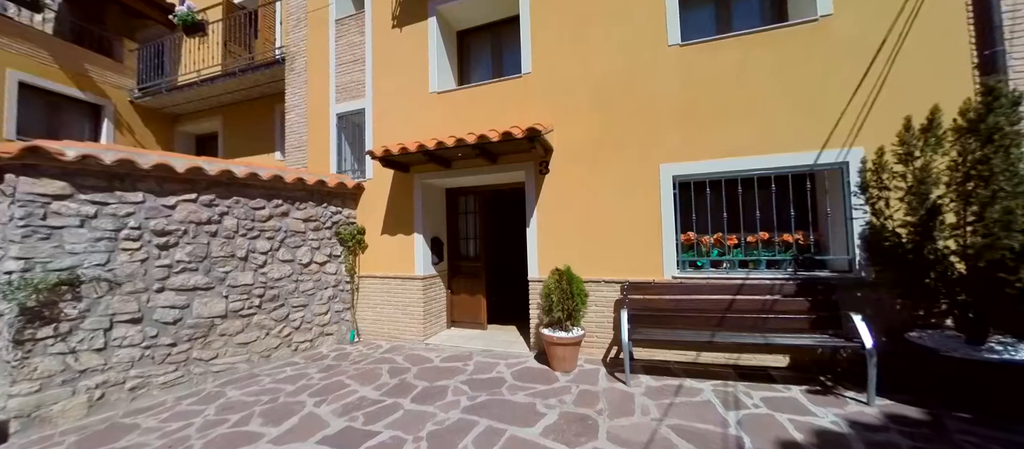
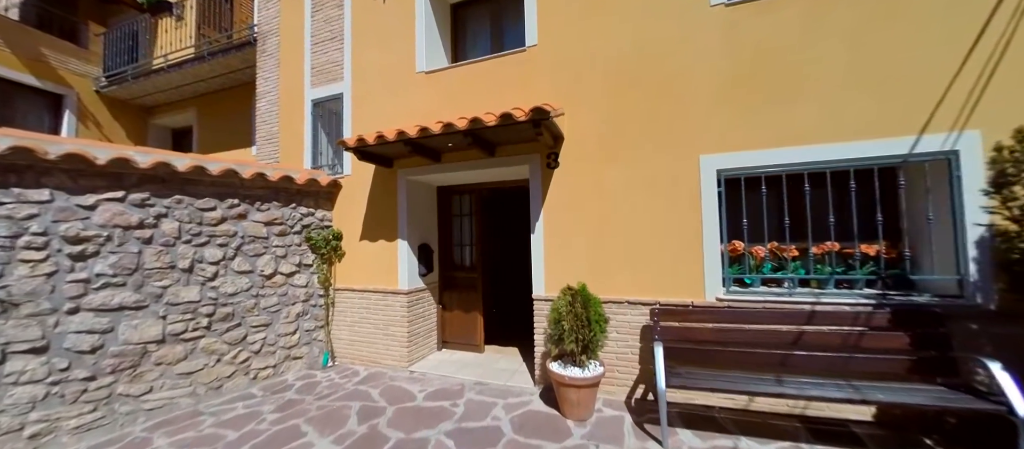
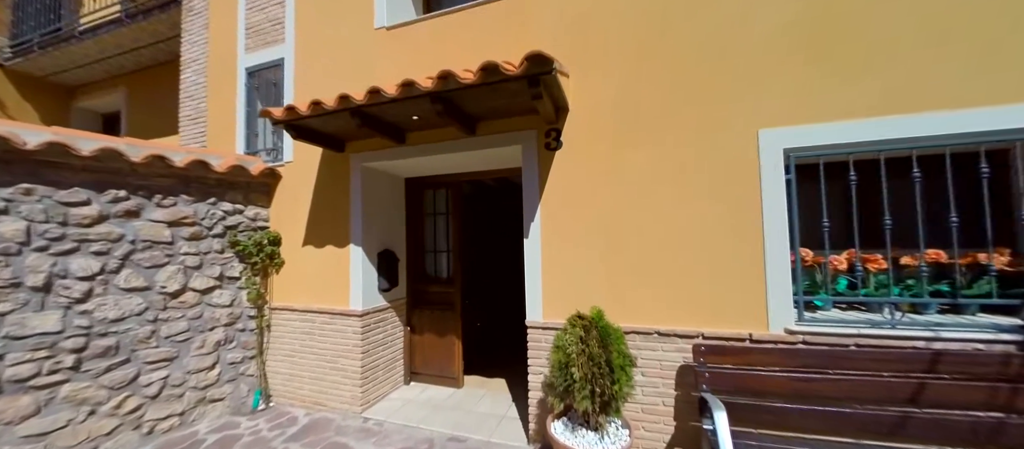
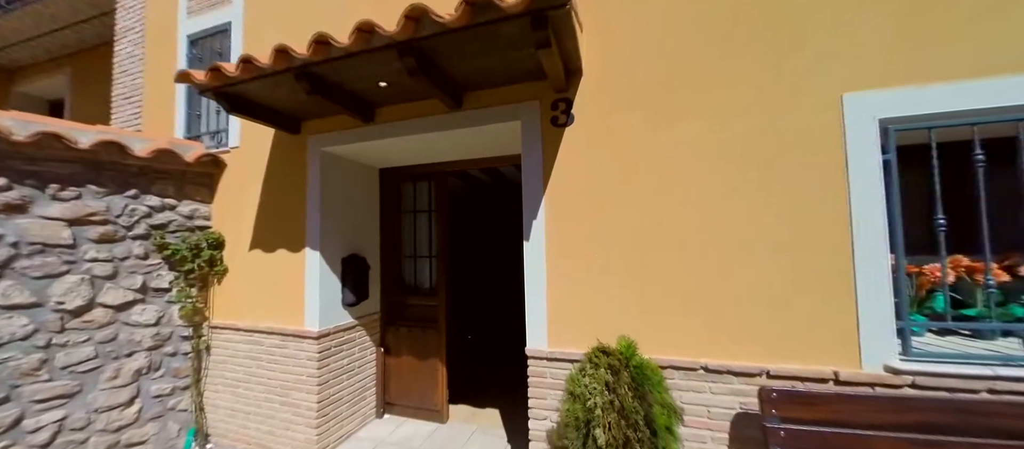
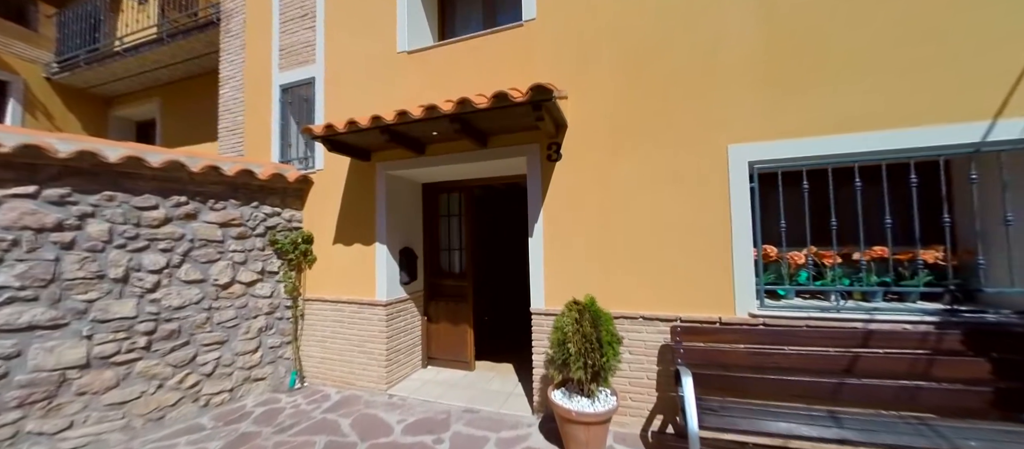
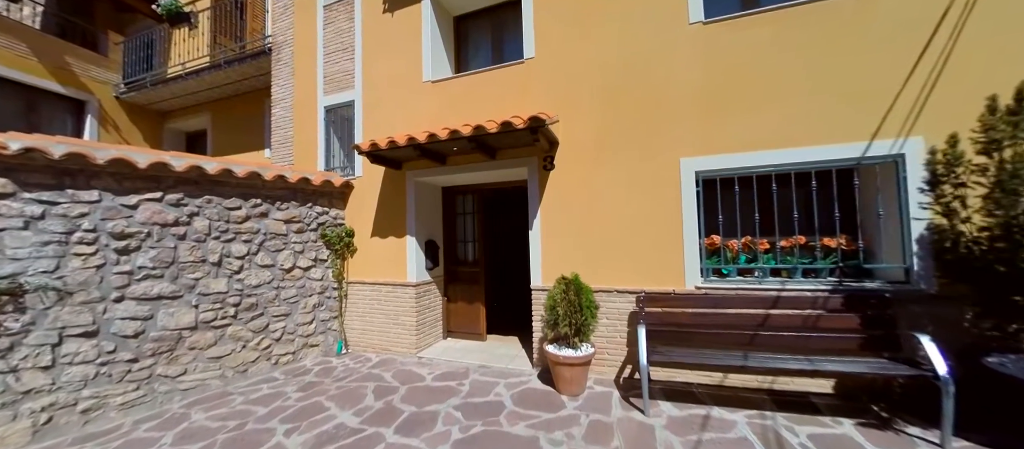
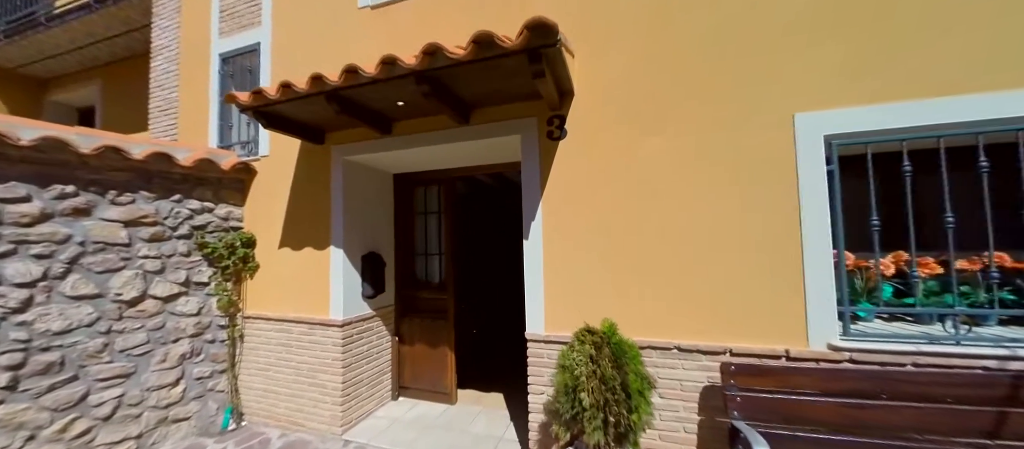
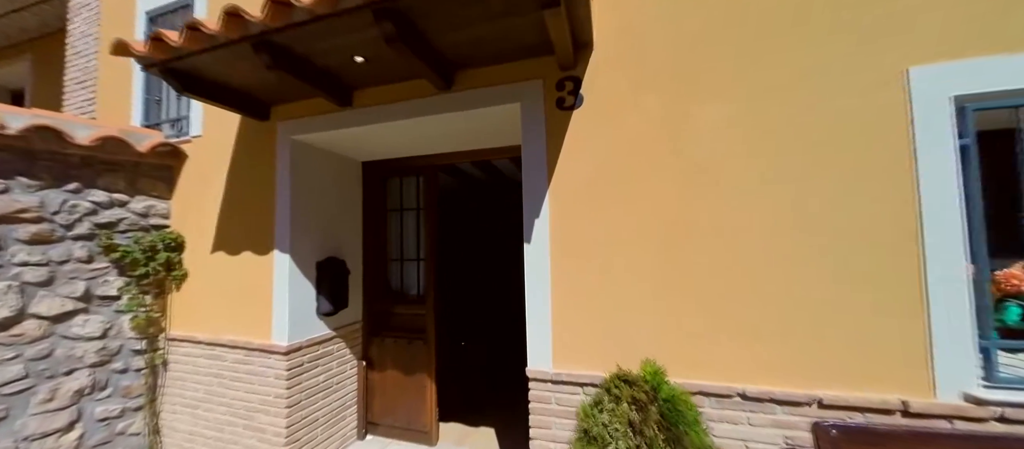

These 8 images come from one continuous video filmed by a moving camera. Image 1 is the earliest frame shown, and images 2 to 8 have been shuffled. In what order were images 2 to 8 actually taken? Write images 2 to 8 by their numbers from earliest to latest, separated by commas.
6, 2, 5, 3, 7, 4, 8
